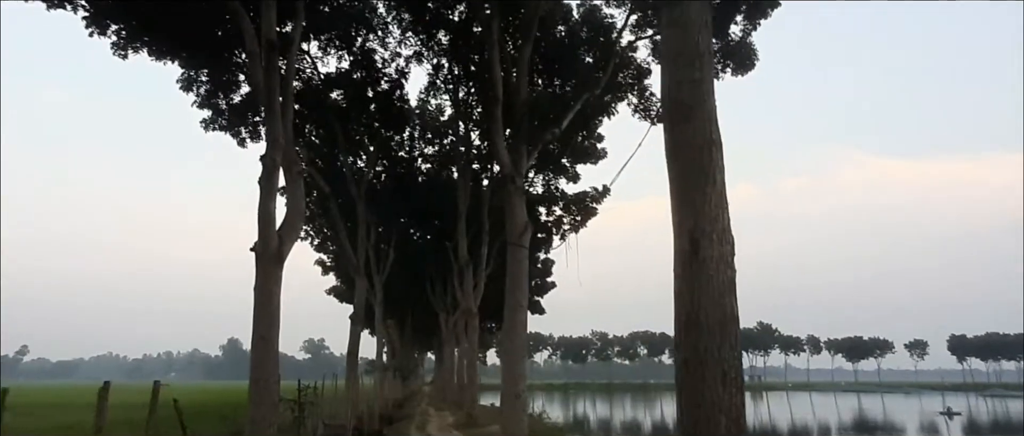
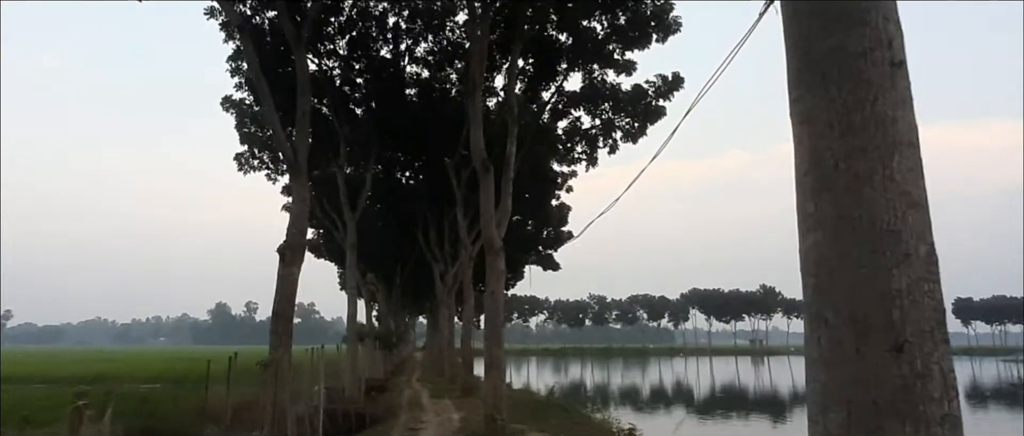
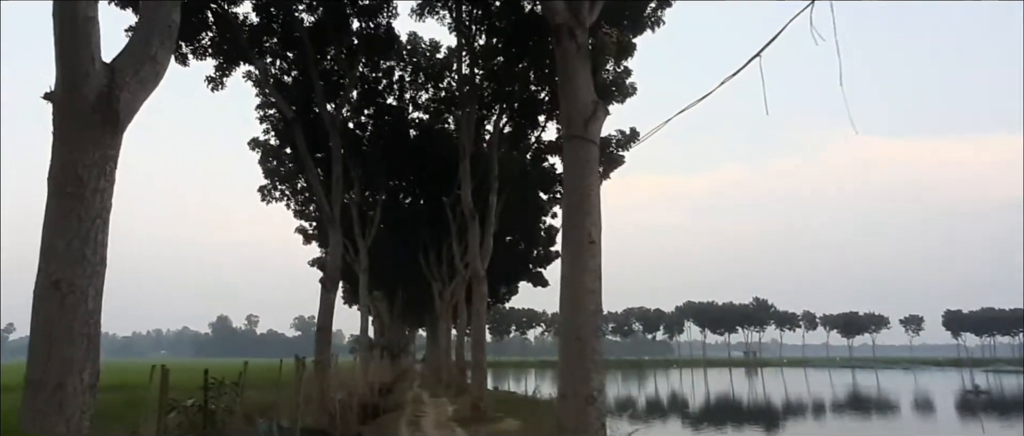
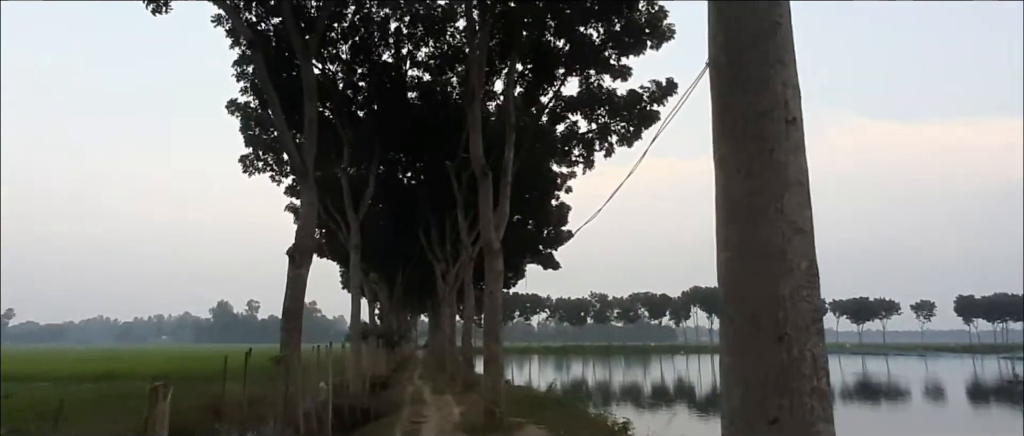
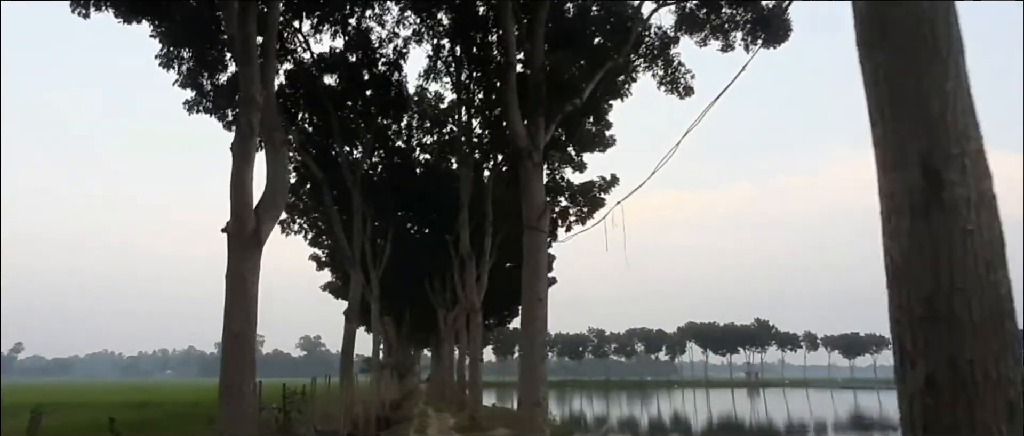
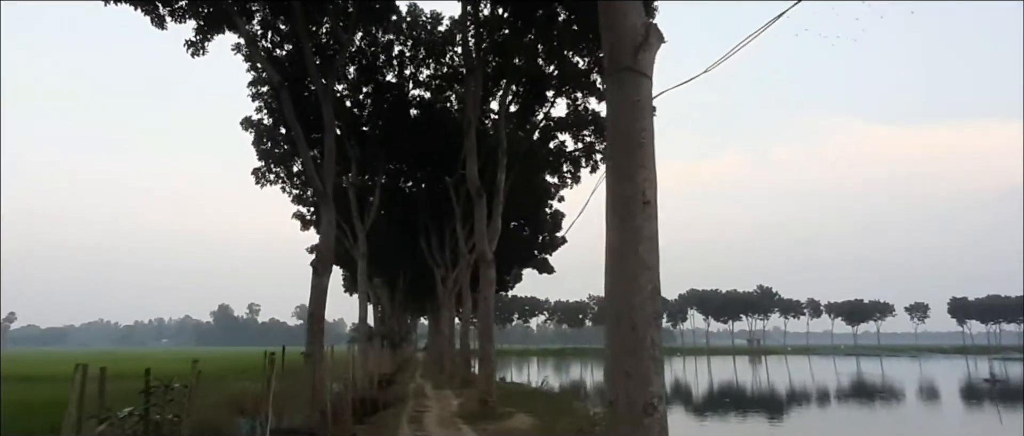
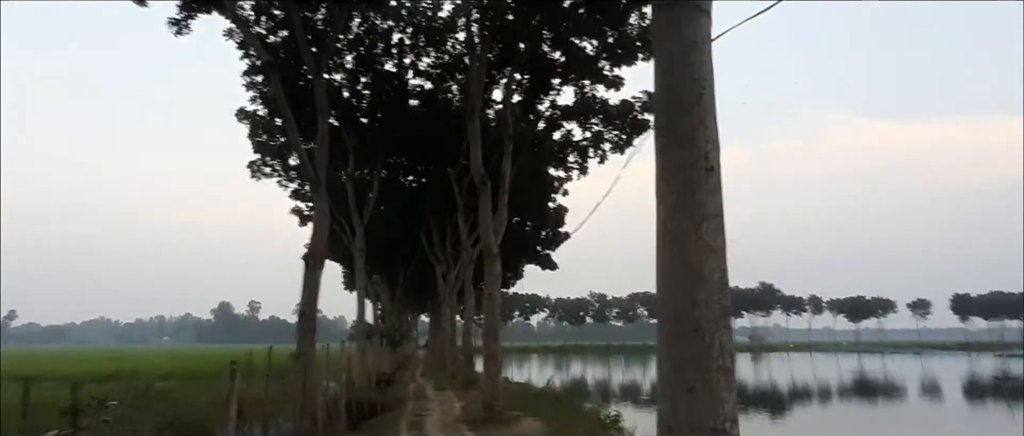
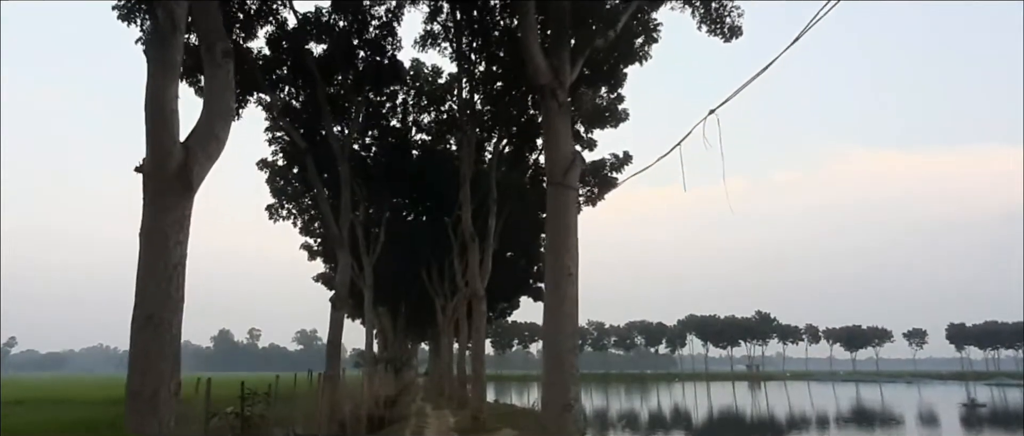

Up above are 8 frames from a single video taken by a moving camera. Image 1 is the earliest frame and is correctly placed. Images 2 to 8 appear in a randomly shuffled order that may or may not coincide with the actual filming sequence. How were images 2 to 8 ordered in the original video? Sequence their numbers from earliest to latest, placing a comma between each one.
5, 8, 3, 6, 7, 4, 2
